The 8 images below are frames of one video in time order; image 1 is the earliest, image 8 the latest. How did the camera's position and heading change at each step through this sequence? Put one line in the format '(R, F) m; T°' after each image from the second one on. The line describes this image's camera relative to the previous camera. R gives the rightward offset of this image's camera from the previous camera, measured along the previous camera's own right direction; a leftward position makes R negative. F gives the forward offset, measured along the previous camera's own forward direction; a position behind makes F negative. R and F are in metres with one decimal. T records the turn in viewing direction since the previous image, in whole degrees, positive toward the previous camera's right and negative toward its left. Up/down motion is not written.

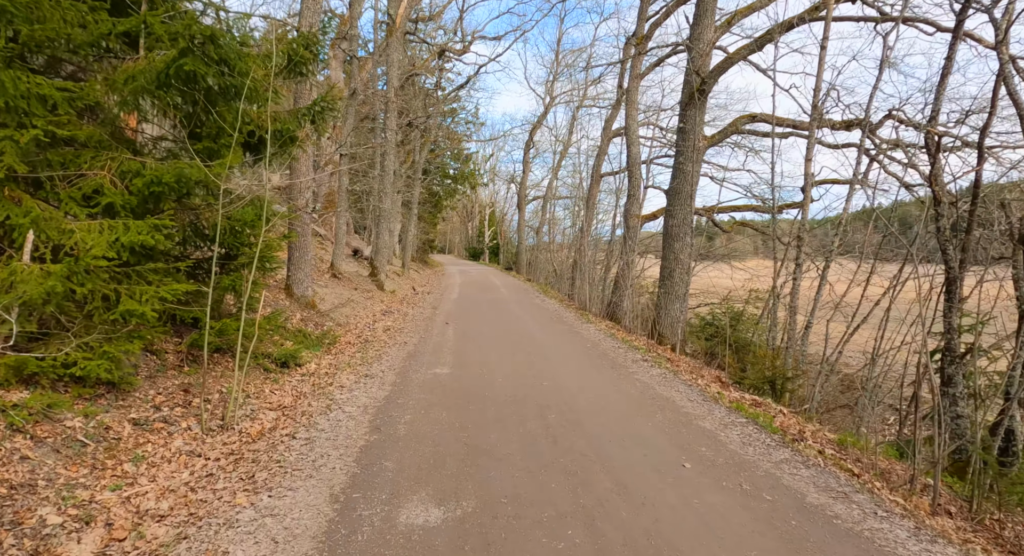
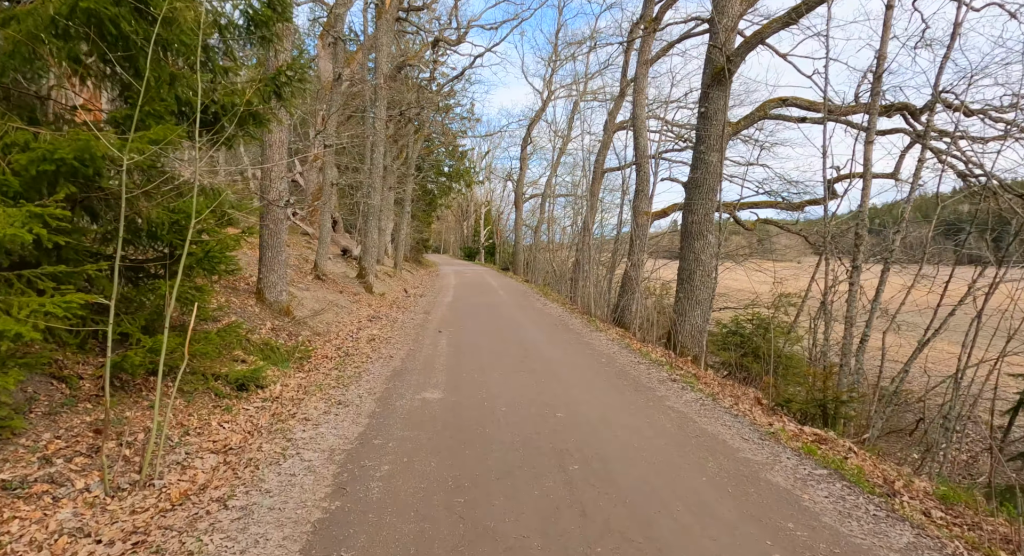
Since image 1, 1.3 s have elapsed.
(-0.1, +1.3) m; +1°
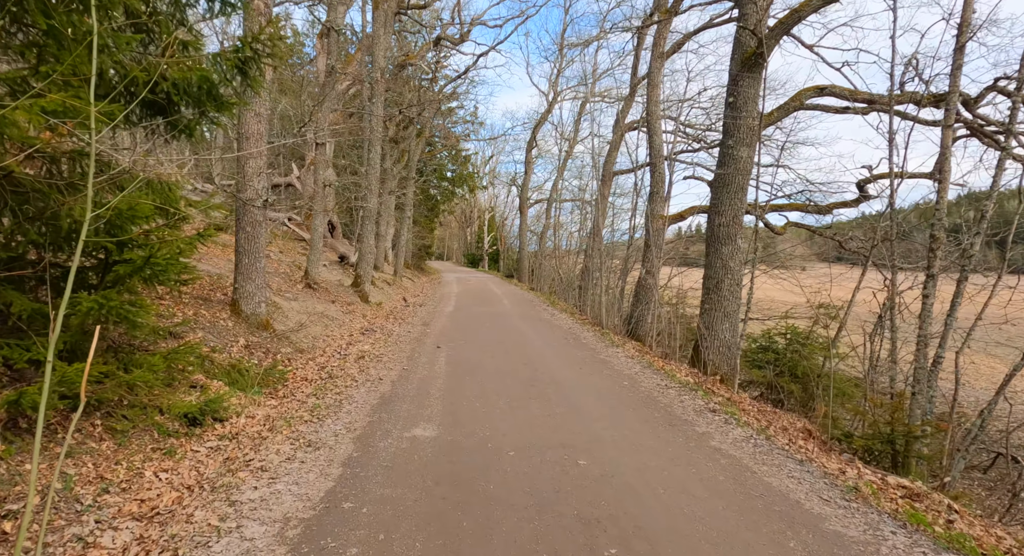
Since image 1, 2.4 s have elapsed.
(-0.1, +1.1) m; 0°
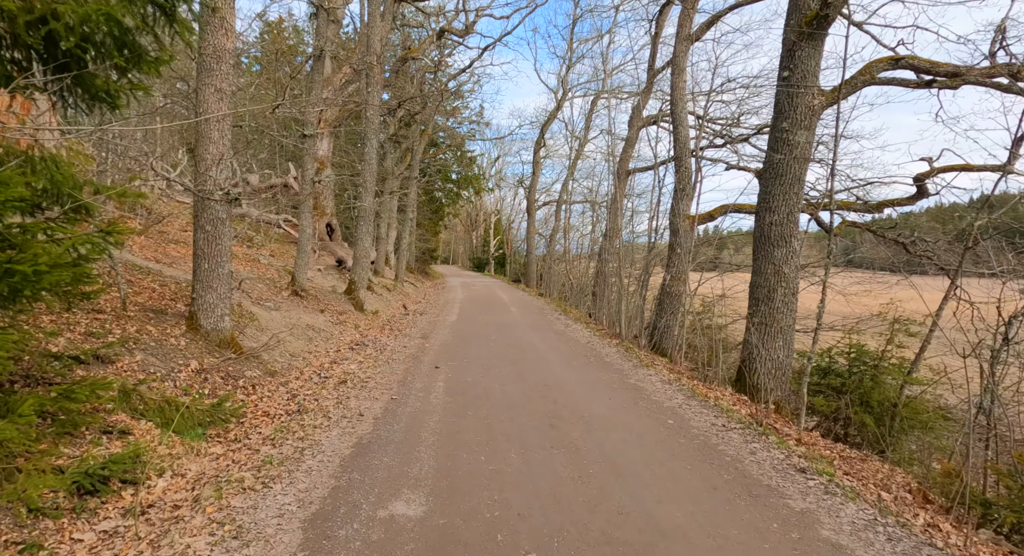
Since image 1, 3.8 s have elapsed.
(-0.1, +1.5) m; -1°
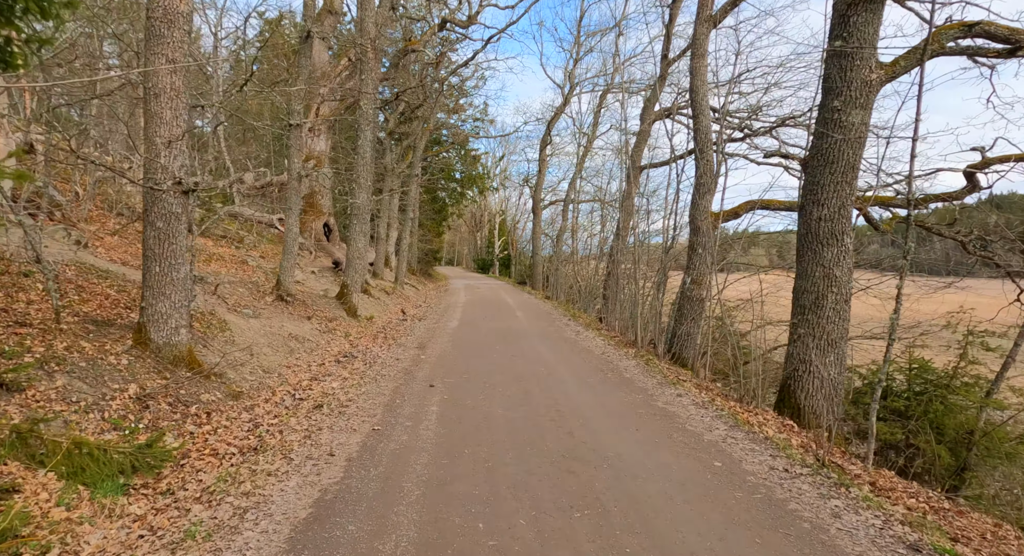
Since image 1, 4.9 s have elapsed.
(0.0, +1.1) m; -1°
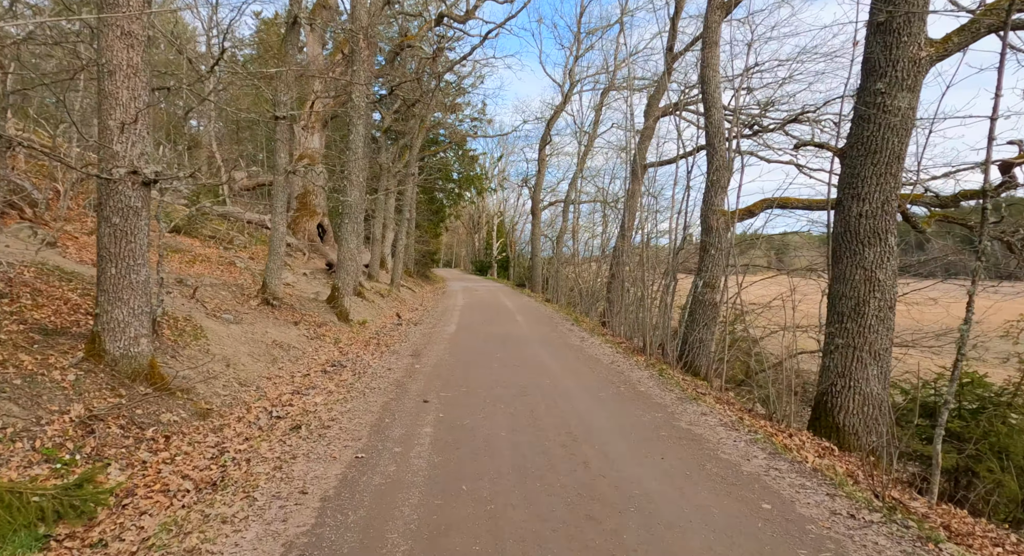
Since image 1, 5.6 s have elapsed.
(-0.1, +0.7) m; 0°
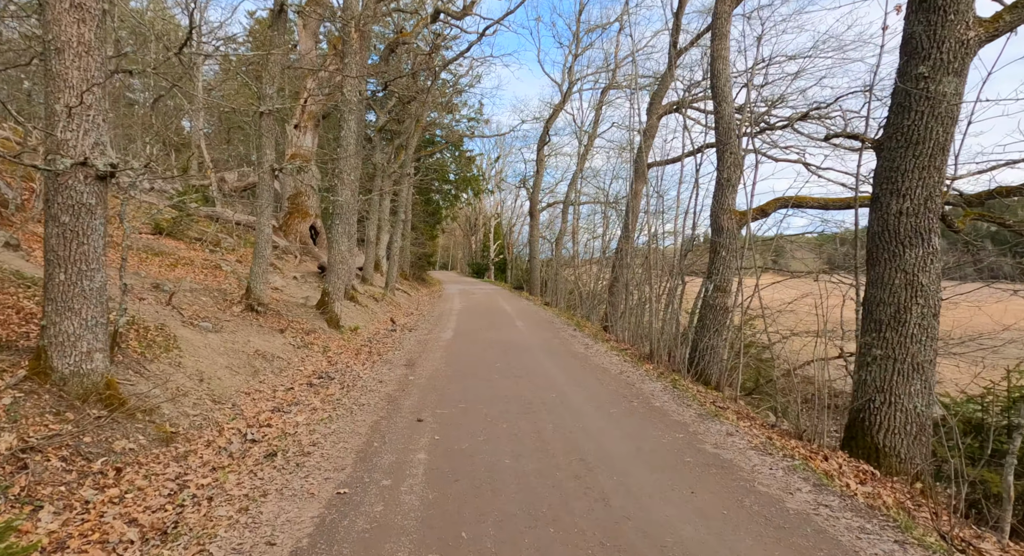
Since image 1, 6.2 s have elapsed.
(-0.1, +0.6) m; 0°
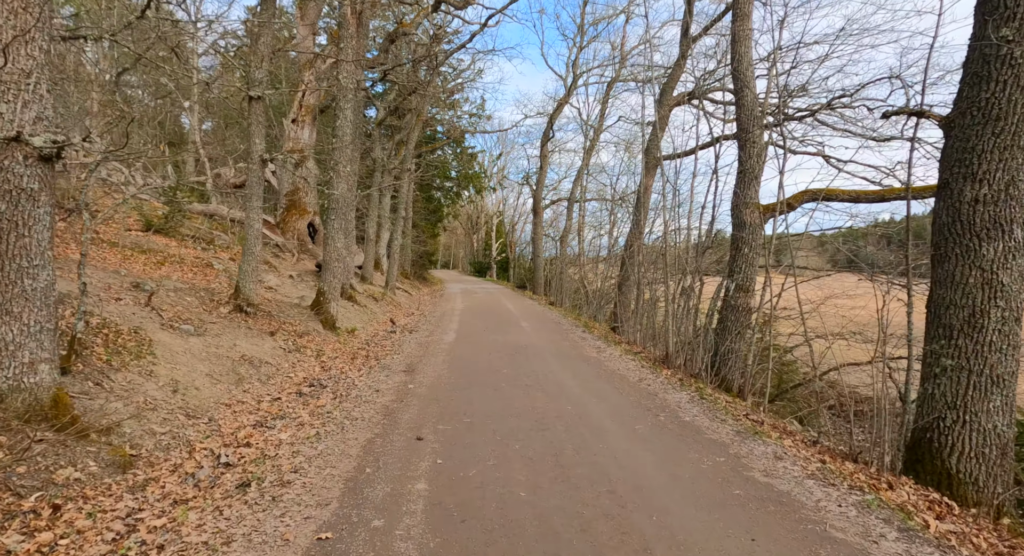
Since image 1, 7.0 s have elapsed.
(-0.1, +0.7) m; 0°
